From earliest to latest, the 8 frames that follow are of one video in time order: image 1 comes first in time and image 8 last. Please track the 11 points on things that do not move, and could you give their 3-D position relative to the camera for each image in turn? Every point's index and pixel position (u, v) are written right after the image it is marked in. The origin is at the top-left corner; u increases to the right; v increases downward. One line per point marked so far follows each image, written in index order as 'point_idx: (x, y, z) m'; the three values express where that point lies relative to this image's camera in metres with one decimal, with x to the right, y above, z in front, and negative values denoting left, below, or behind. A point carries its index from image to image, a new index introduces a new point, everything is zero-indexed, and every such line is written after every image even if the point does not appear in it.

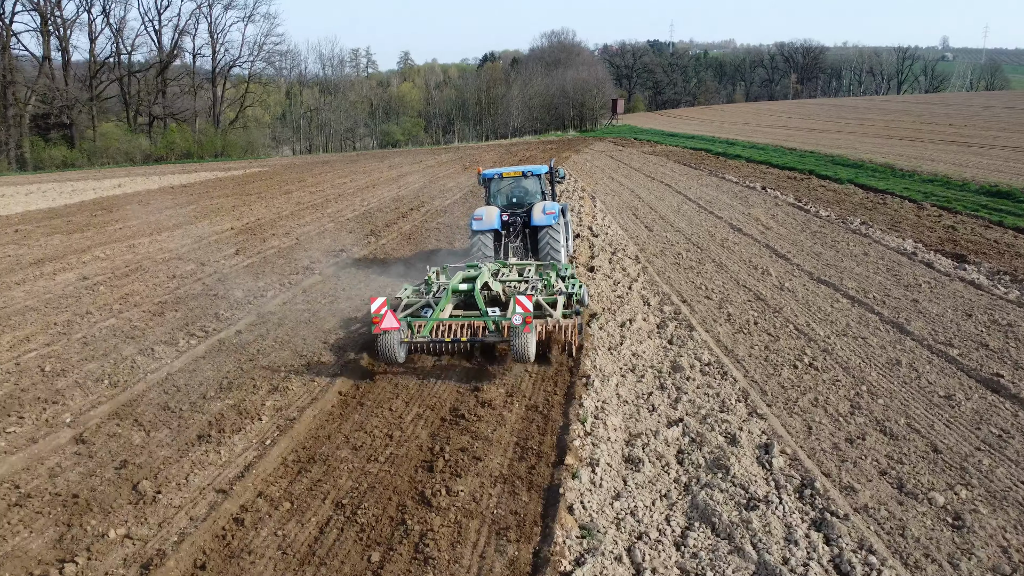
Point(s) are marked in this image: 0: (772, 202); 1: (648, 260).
0: (+10.6, +3.5, +16.8) m
1: (+3.8, +0.8, +11.7) m
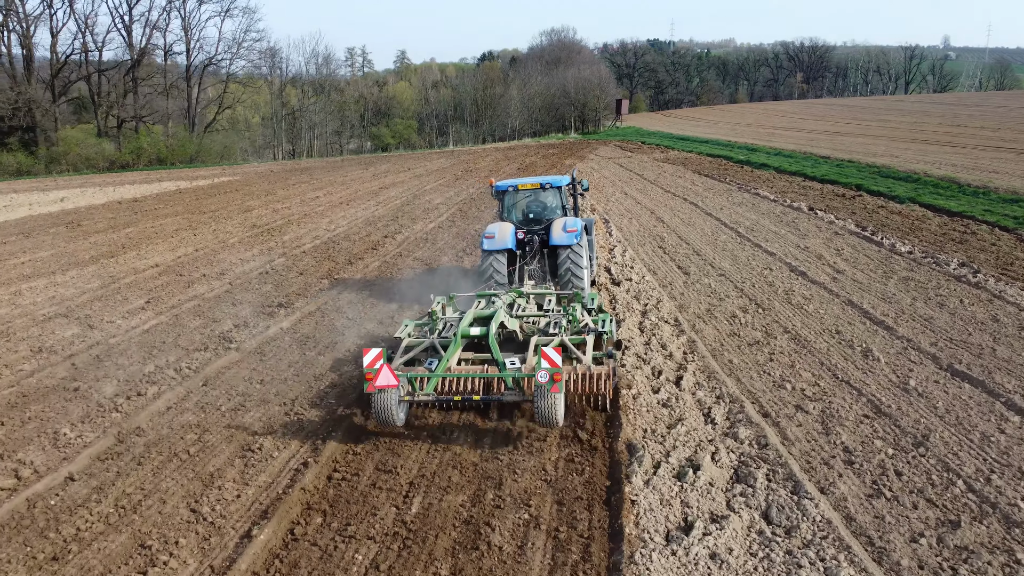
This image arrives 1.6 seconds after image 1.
0: (+10.5, +2.0, +13.7) m
1: (+3.7, -0.8, +8.5) m
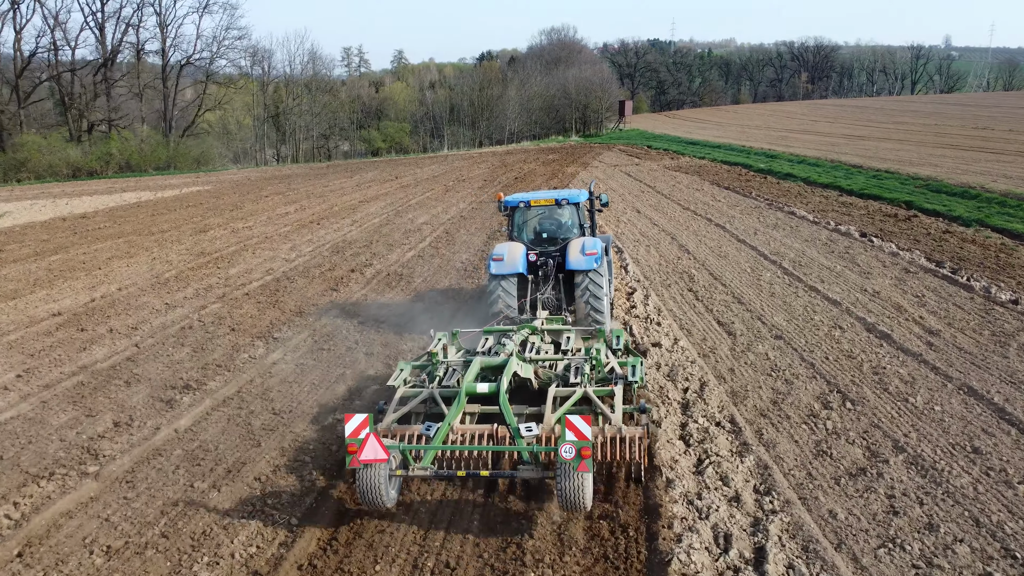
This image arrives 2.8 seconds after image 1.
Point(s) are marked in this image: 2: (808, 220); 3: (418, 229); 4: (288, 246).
0: (+10.3, +0.7, +11.1) m
1: (+3.5, -2.1, +5.9) m
2: (+10.5, +2.4, +14.6) m
3: (-3.7, +2.2, +15.9) m
4: (-7.9, +1.5, +14.5) m
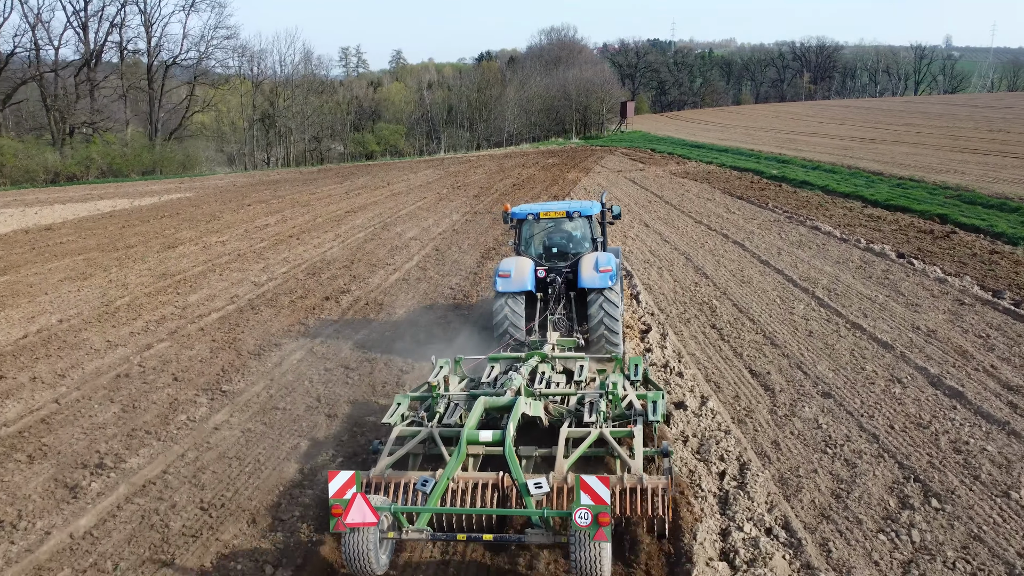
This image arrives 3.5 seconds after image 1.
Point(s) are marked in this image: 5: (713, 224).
0: (+10.2, -0.1, +9.7) m
1: (+3.4, -2.9, +4.6) m
2: (+10.4, +1.6, +13.2) m
3: (-3.8, +1.5, +14.5) m
4: (-8.0, +0.7, +13.1) m
5: (+7.4, +2.3, +15.1) m
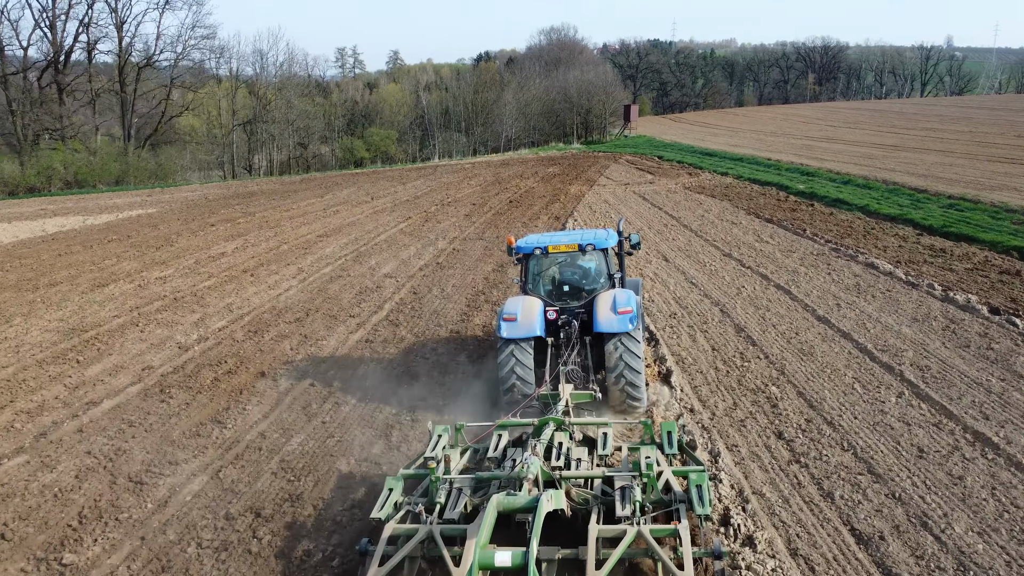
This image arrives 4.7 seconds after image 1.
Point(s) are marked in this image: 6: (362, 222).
0: (+10.0, -1.5, +7.3) m
1: (+3.3, -4.3, +2.1) m
2: (+10.2, +0.2, +10.8) m
3: (-4.0, 0.0, +12.1) m
4: (-8.2, -0.7, +10.7) m
5: (+7.2, +0.9, +12.7) m
6: (-7.0, +3.1, +19.1) m
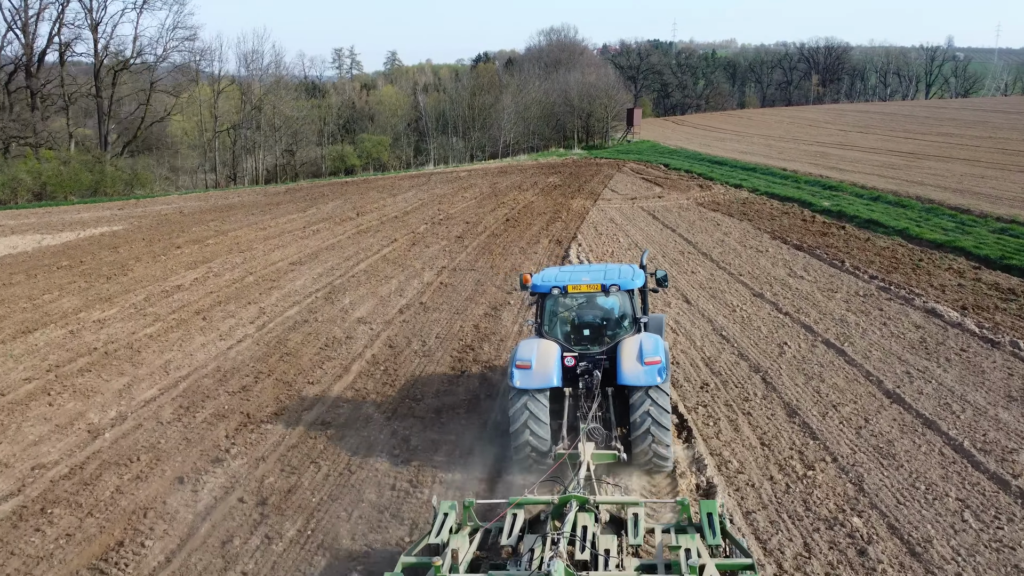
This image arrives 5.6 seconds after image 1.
0: (+9.9, -2.8, +5.4) m
1: (+3.1, -5.5, +0.2) m
2: (+10.1, -1.1, +8.9) m
3: (-4.1, -1.2, +10.2) m
4: (-8.3, -2.0, +8.8) m
5: (+7.1, -0.4, +10.8) m
6: (-7.1, +1.8, +17.2) m
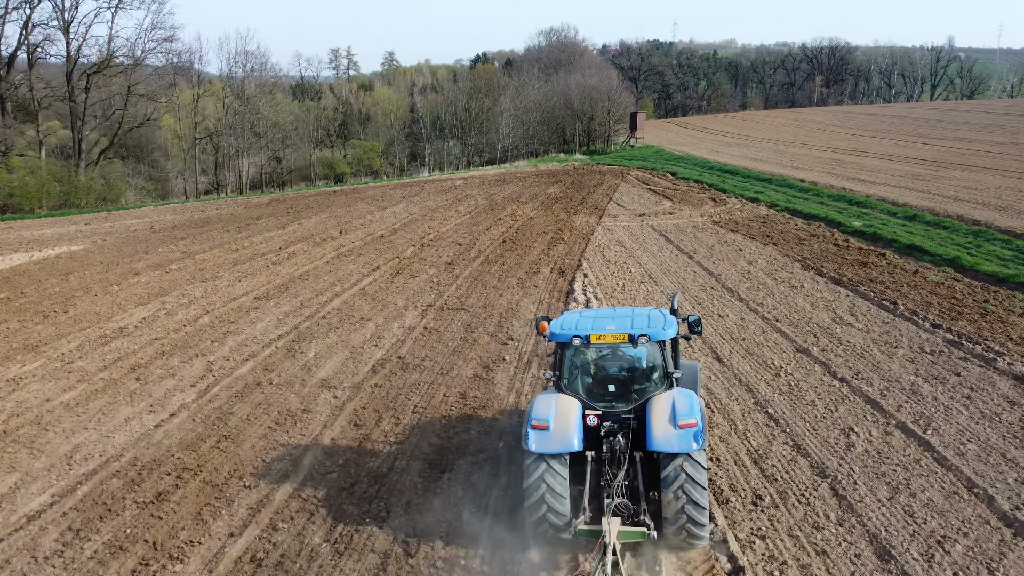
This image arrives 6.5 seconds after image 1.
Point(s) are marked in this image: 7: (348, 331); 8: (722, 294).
0: (+9.8, -4.0, +3.5) m
1: (+3.0, -6.8, -1.7) m
2: (+10.0, -2.3, +7.1) m
3: (-4.2, -2.5, +8.3) m
4: (-8.4, -3.3, +6.9) m
5: (+7.0, -1.6, +8.9) m
6: (-7.2, +0.6, +15.3) m
7: (-4.4, -1.1, +11.2) m
8: (+6.2, -0.2, +12.1) m
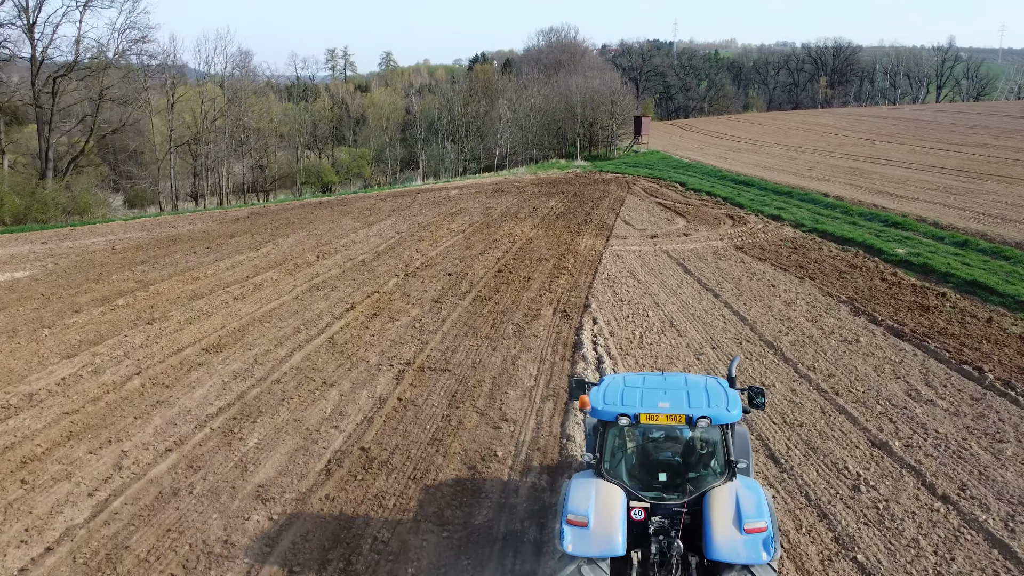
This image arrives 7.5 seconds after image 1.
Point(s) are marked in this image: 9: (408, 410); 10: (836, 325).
0: (+9.7, -5.4, +1.4) m
1: (+3.0, -8.2, -3.8) m
2: (+9.9, -3.7, +4.9) m
3: (-4.3, -3.9, +6.2) m
4: (-8.5, -4.6, +4.8) m
5: (+6.9, -3.0, +6.8) m
6: (-7.3, -0.8, +13.2) m
7: (-4.5, -2.5, +9.1) m
8: (+6.1, -1.6, +10.0) m
9: (-2.2, -2.6, +8.7) m
10: (+8.7, -1.0, +11.0) m
